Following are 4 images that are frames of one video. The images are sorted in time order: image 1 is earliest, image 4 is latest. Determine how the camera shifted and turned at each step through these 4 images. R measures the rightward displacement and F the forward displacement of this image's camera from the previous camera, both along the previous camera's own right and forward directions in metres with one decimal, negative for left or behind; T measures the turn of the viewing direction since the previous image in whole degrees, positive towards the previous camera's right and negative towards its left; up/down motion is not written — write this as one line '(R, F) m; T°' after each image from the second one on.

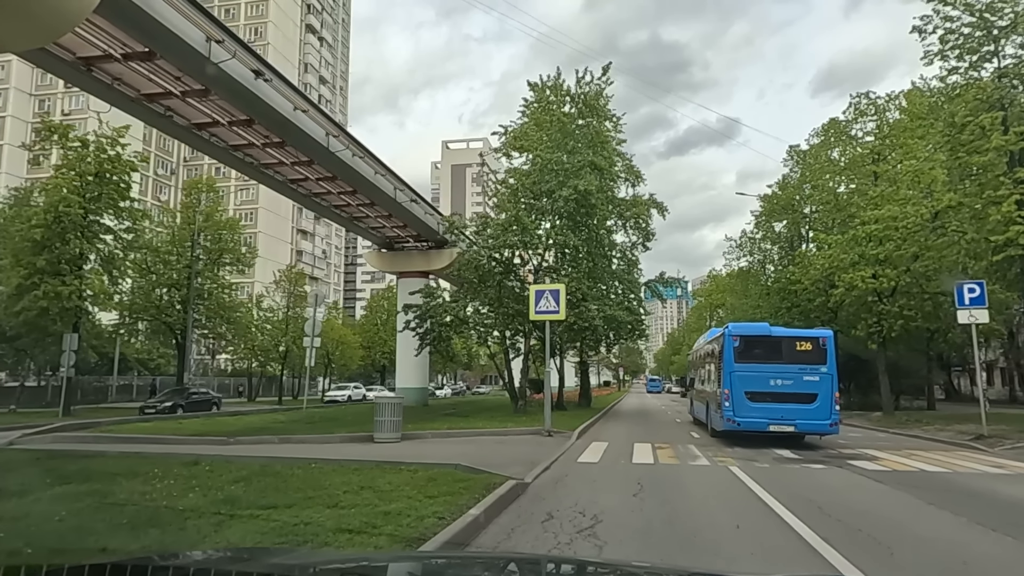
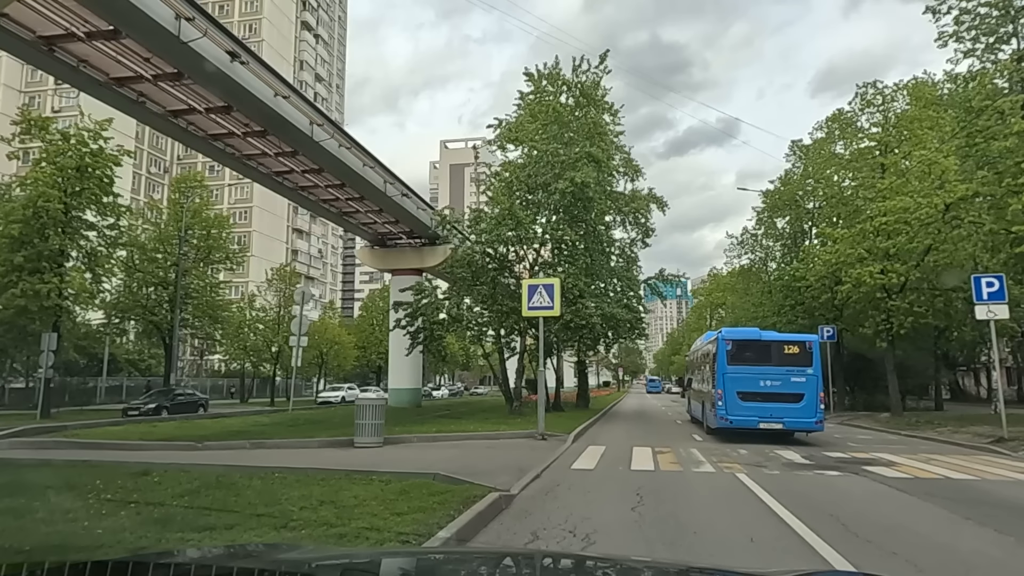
(+0.2, +0.9) m; 0°
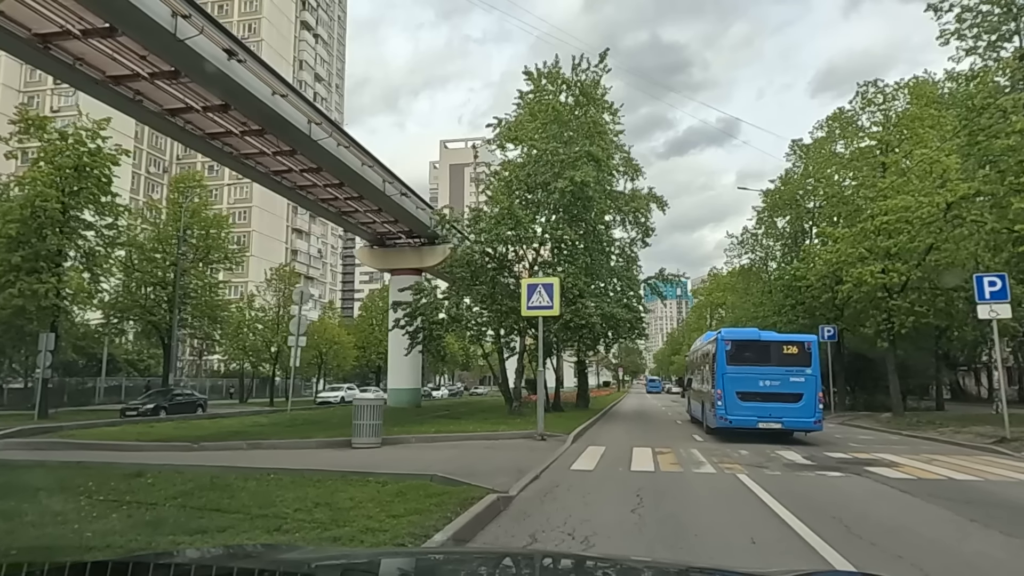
(0.0, +0.1) m; 0°
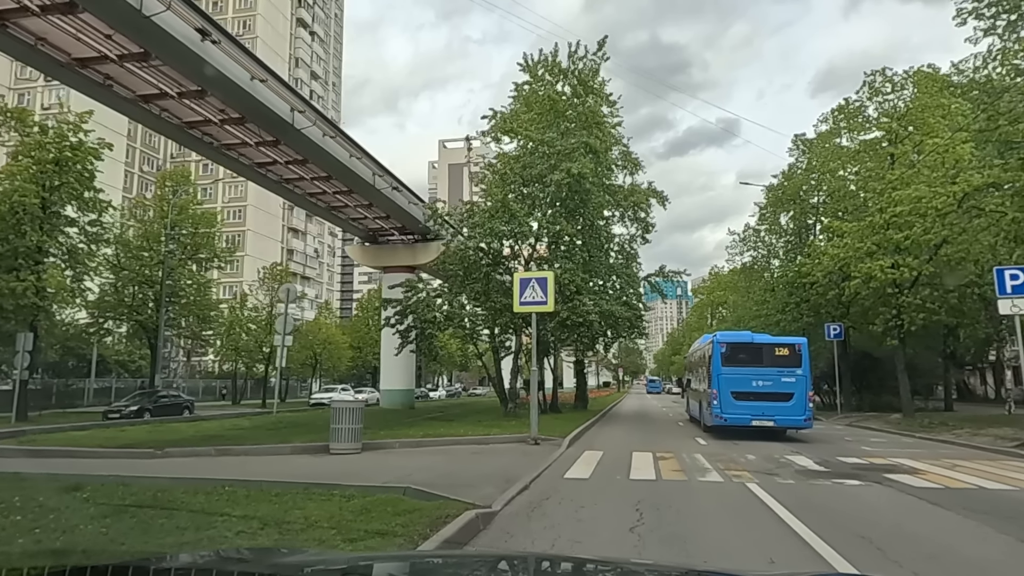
(+0.2, +0.9) m; 0°
